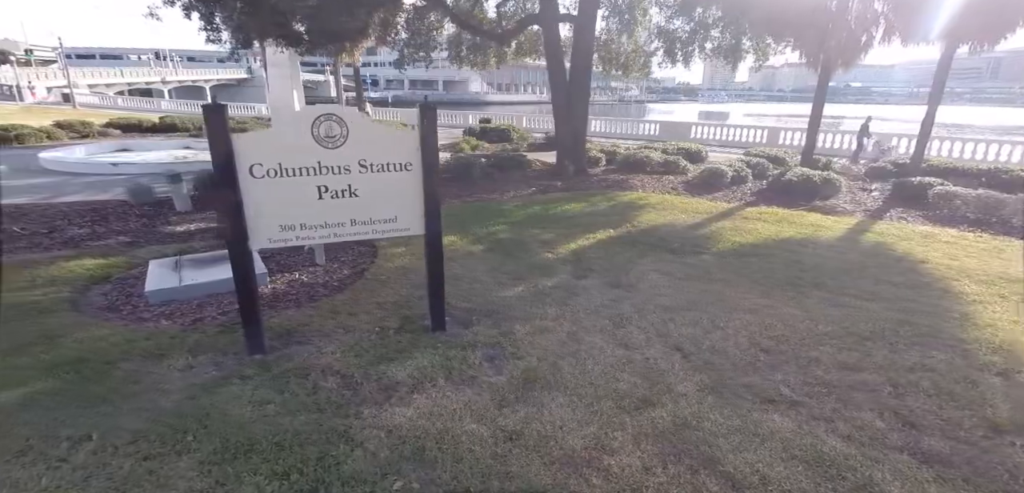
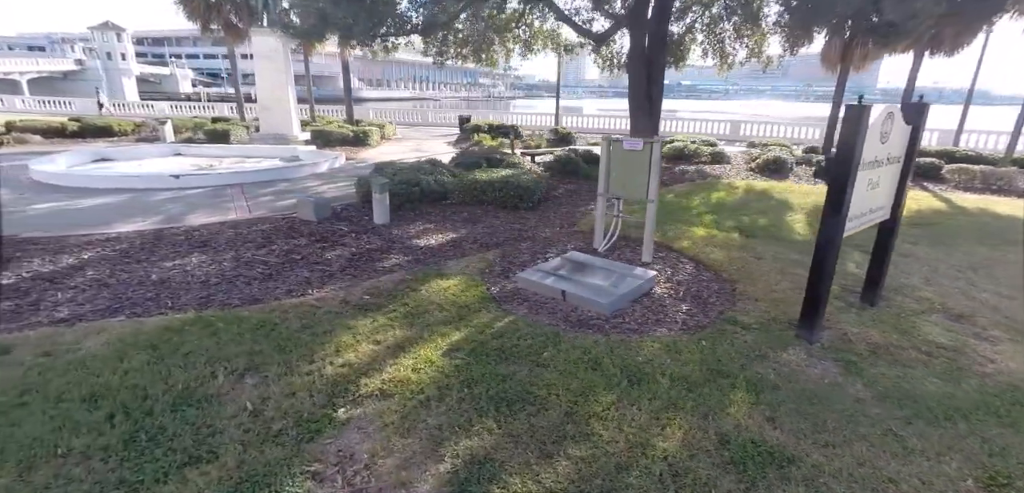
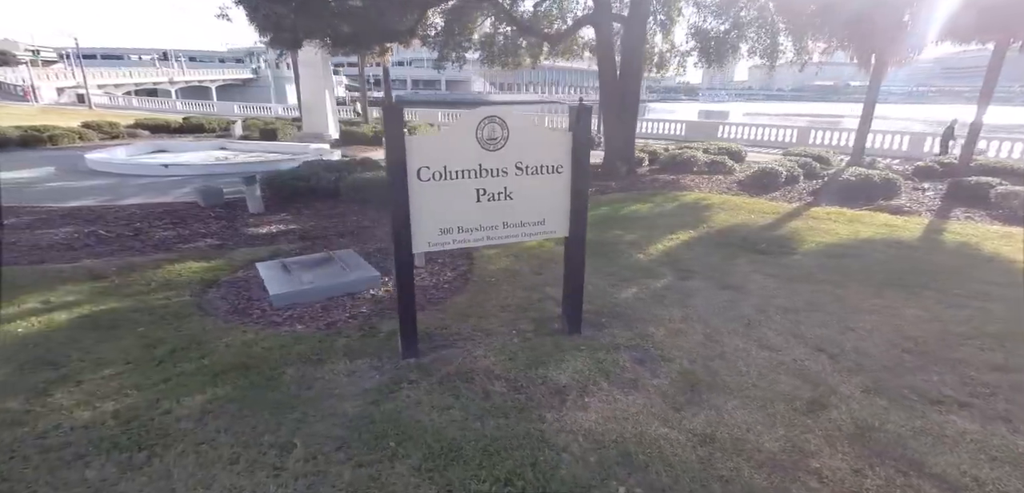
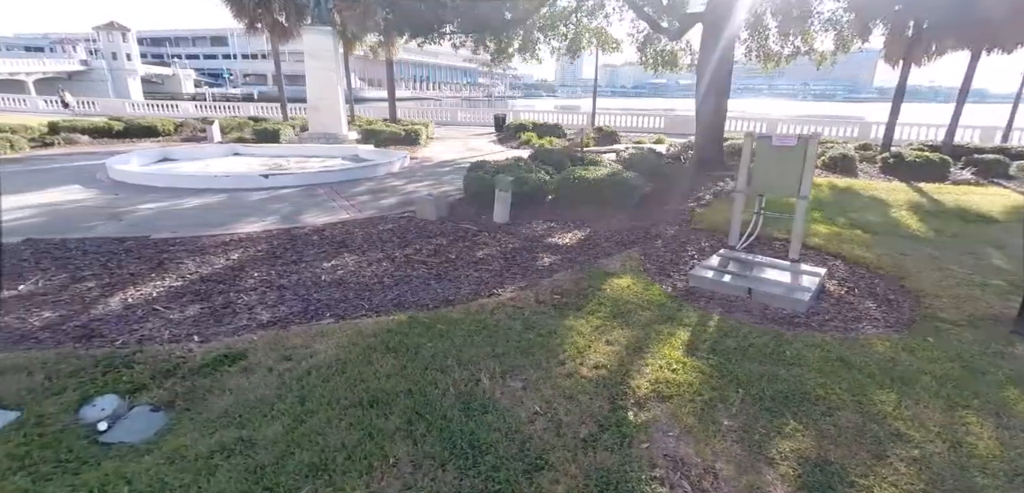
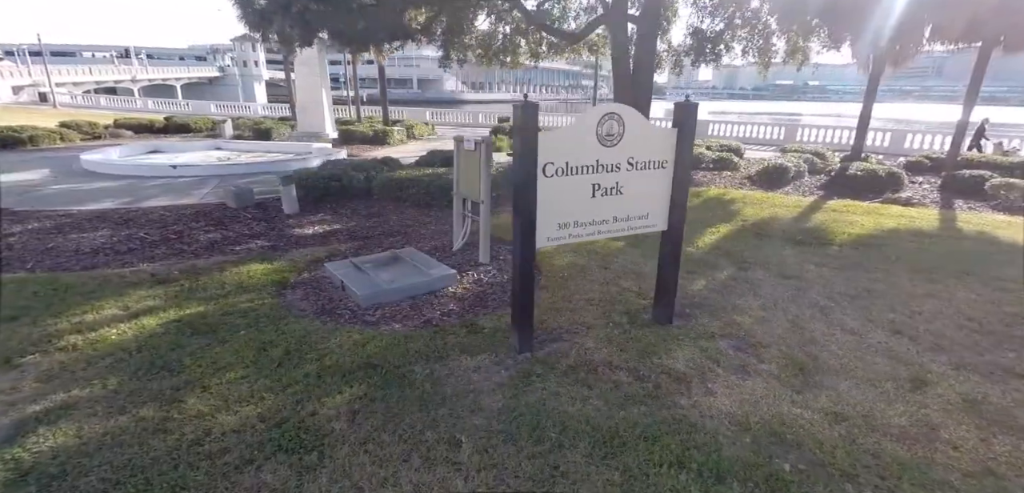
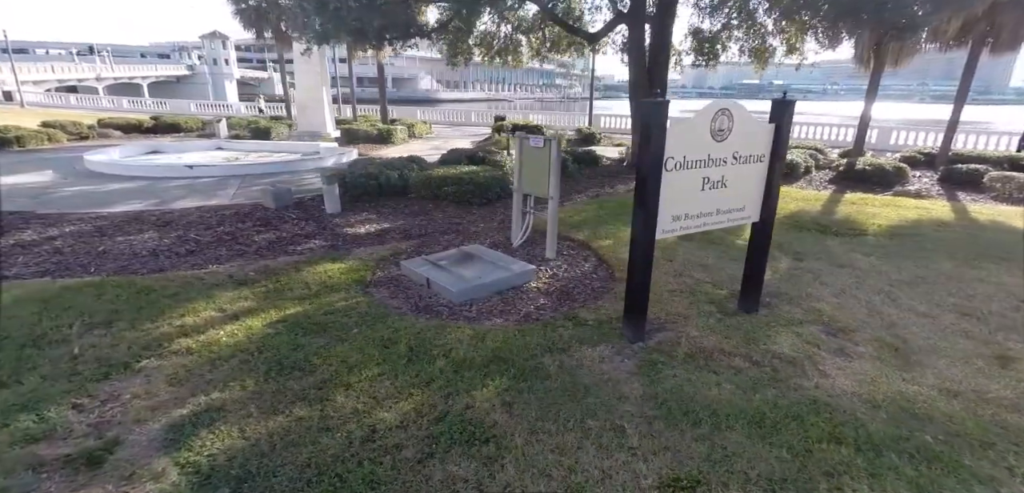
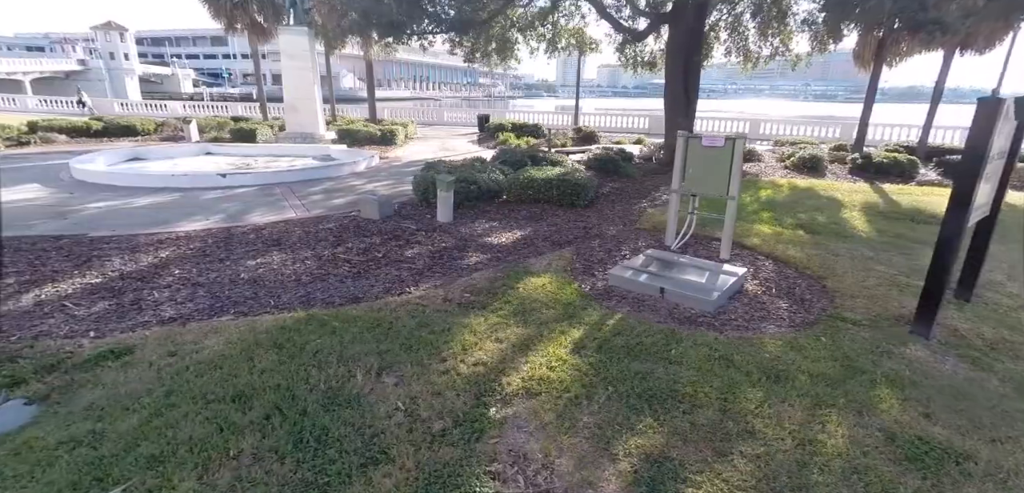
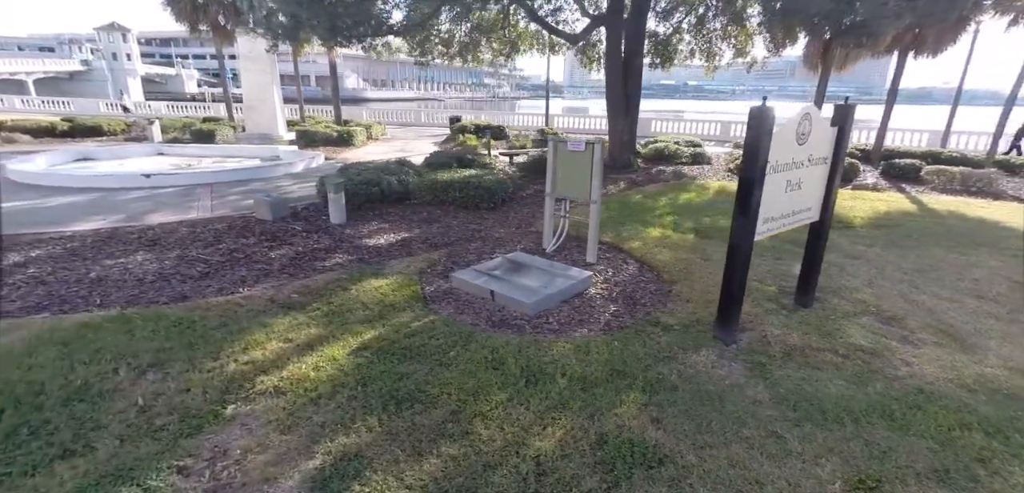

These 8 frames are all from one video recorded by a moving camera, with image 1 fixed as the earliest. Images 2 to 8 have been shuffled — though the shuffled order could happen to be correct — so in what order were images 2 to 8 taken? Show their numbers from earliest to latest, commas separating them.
3, 5, 6, 8, 2, 7, 4
